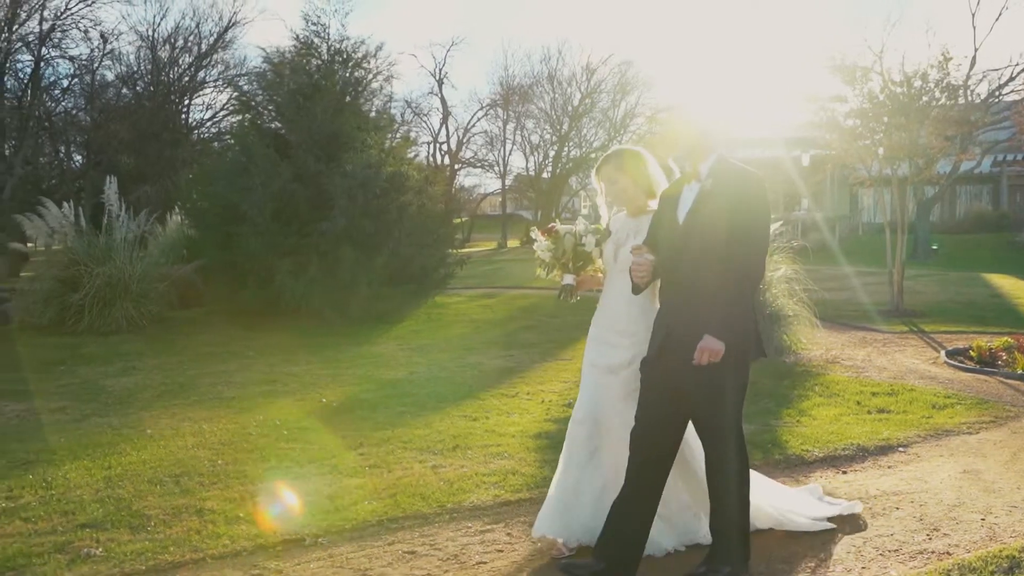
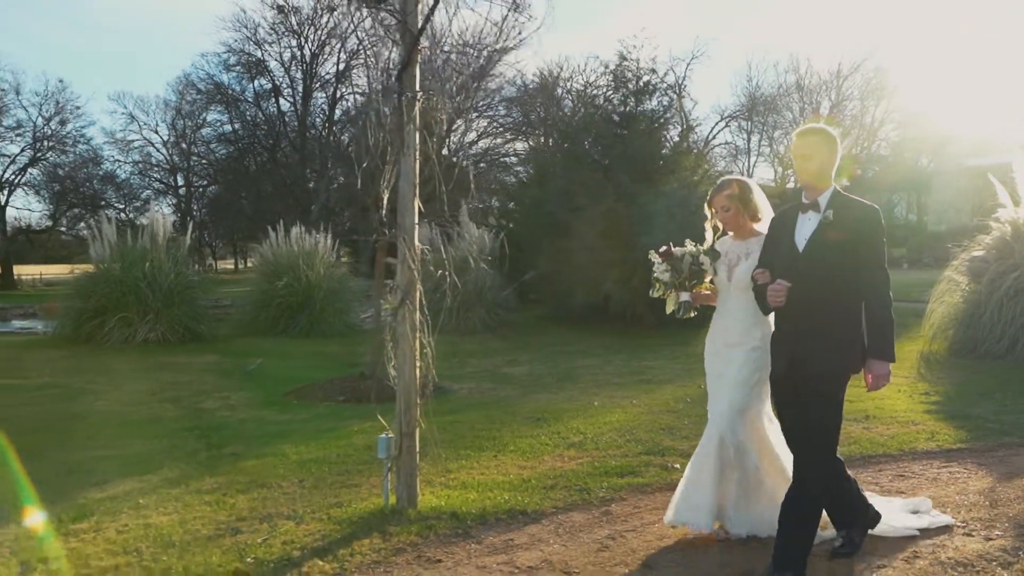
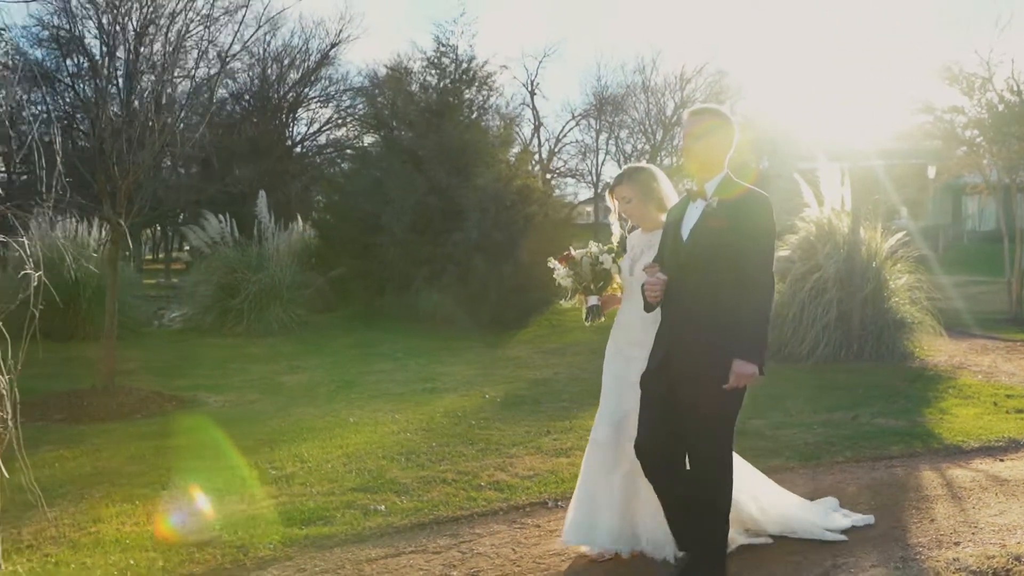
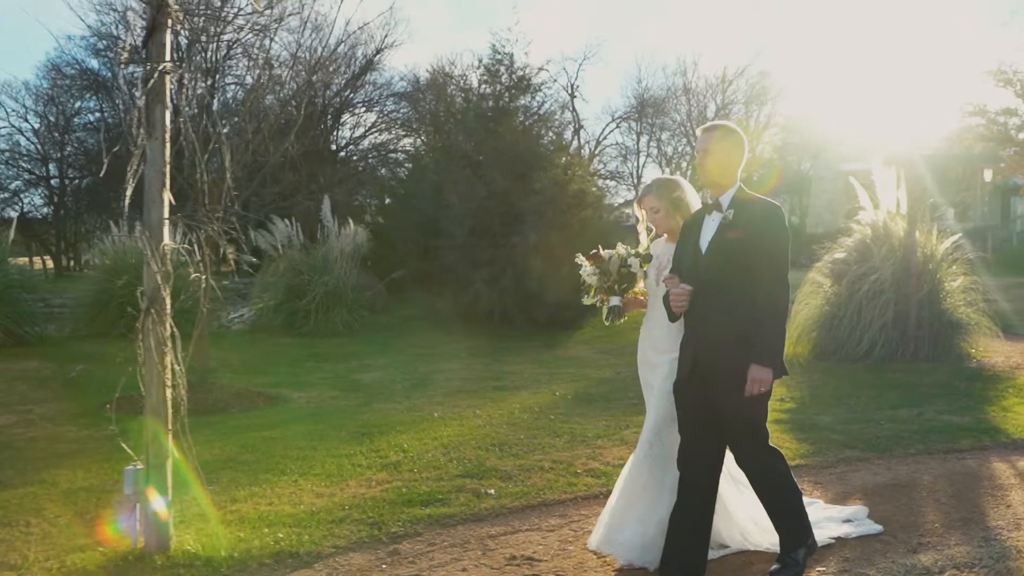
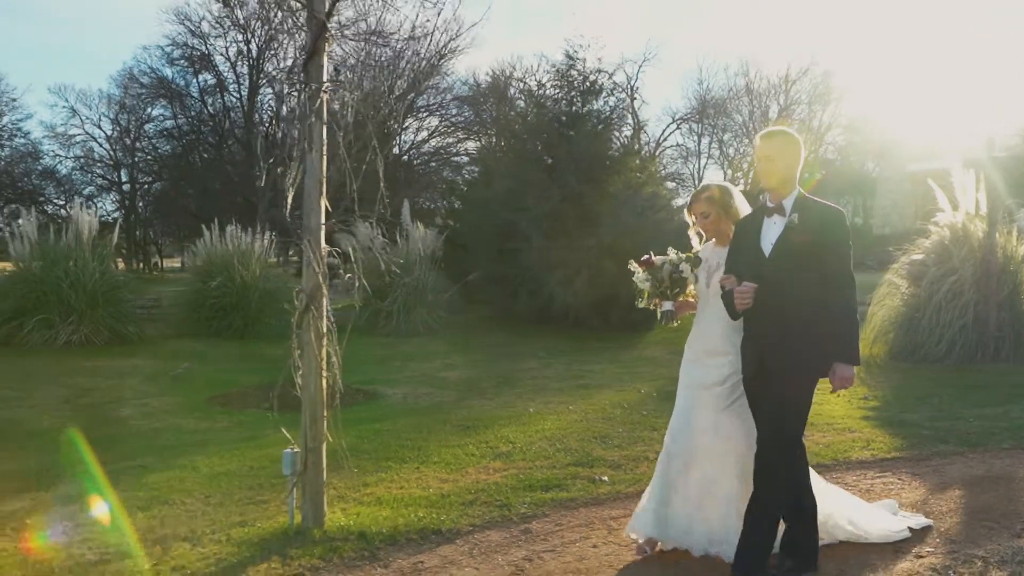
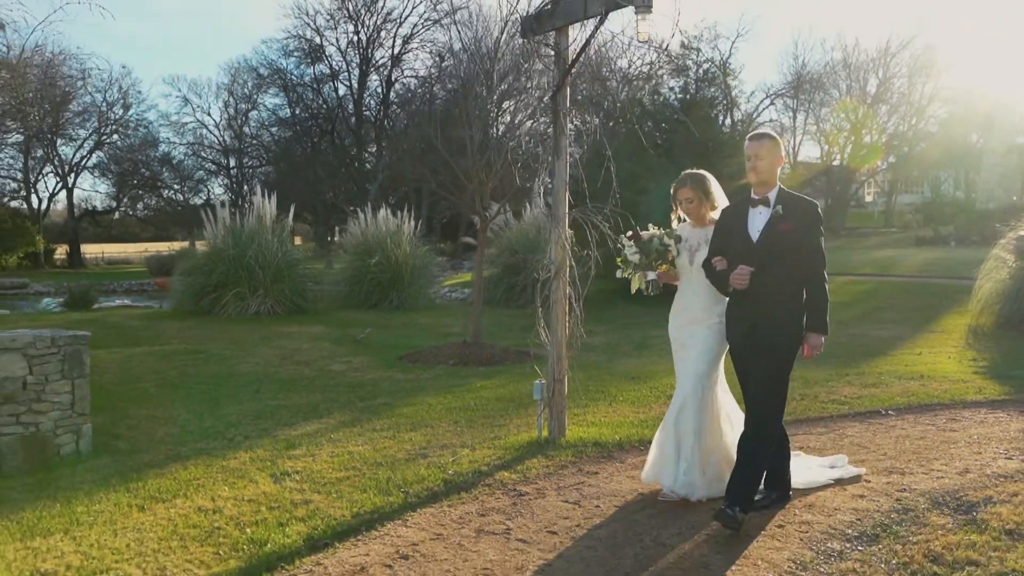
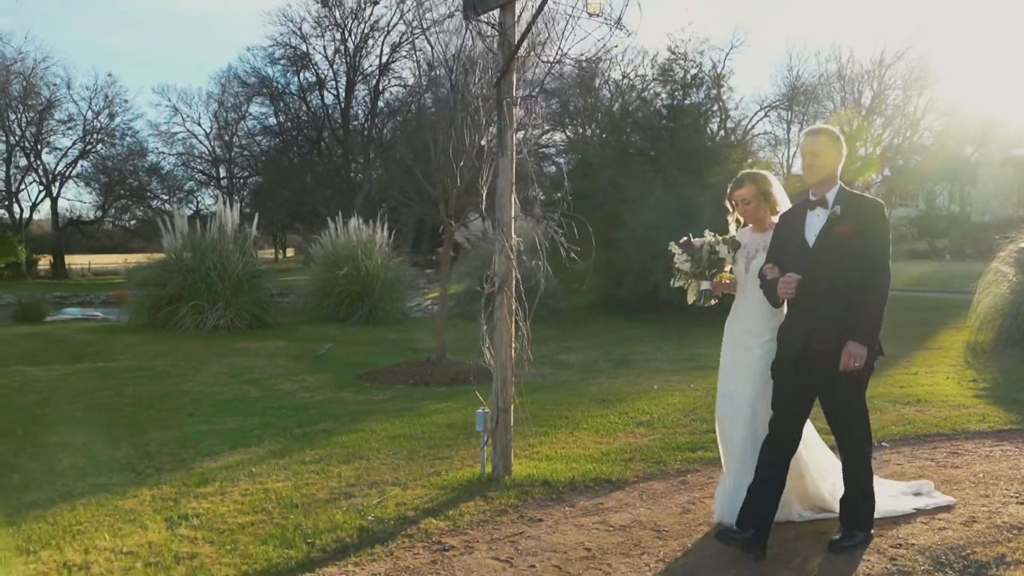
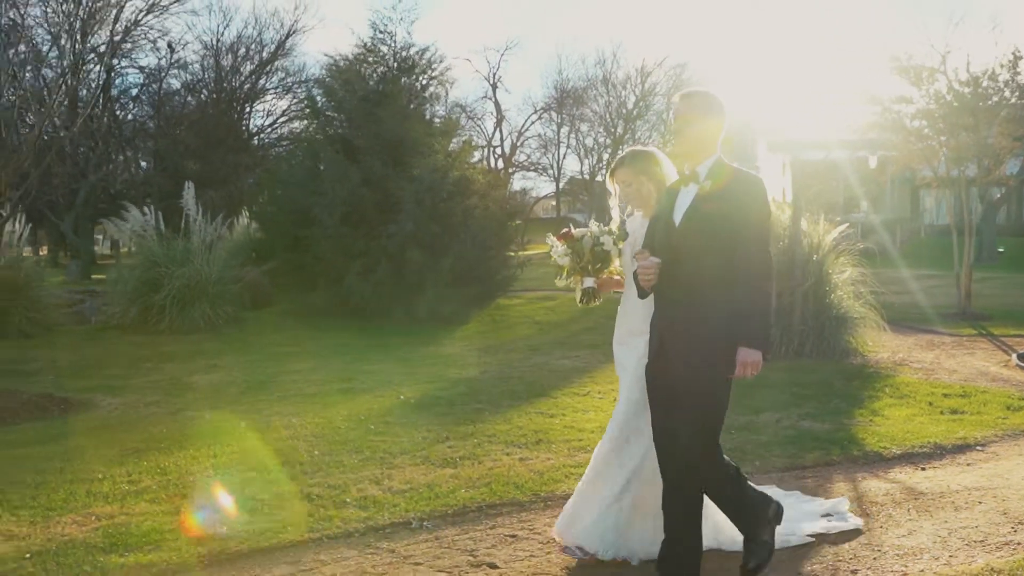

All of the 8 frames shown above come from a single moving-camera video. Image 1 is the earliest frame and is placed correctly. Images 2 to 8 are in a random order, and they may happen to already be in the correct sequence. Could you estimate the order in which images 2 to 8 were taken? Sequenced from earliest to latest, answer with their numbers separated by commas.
8, 3, 4, 5, 2, 7, 6
